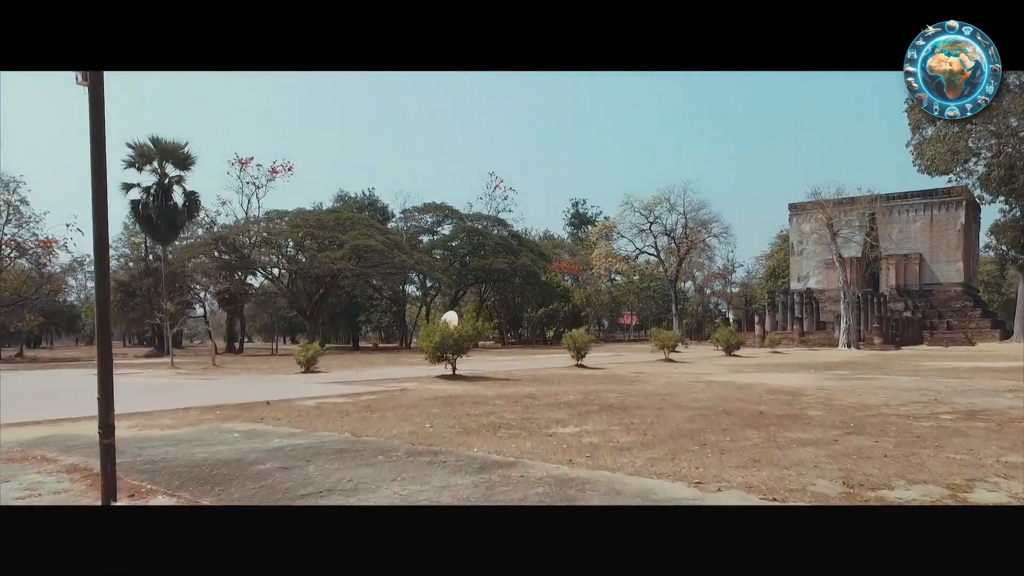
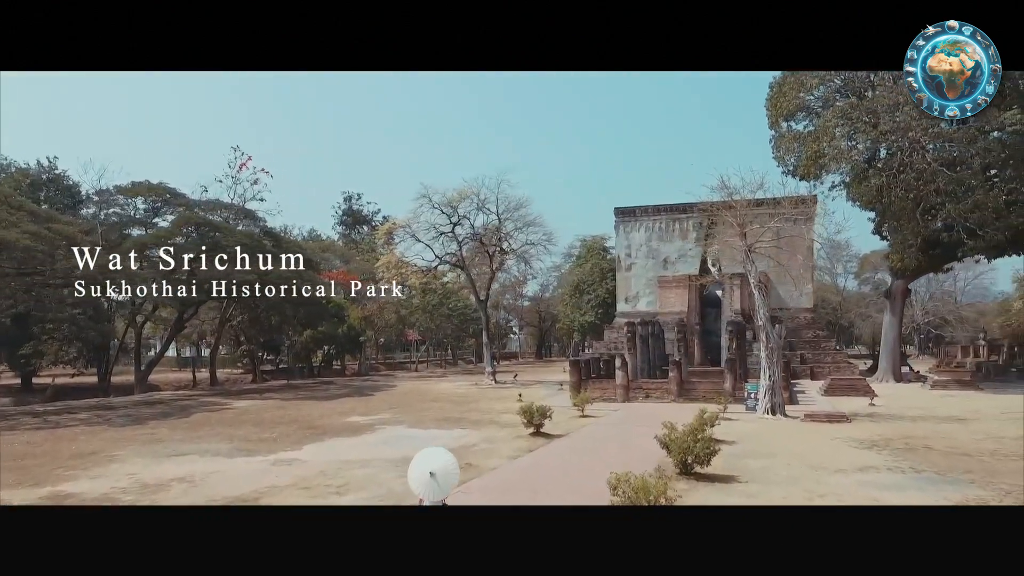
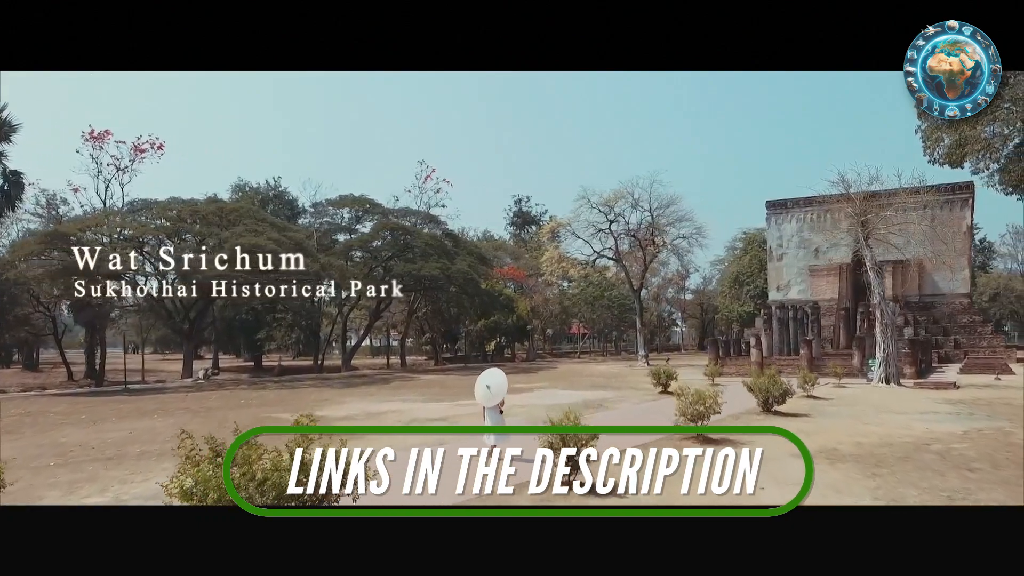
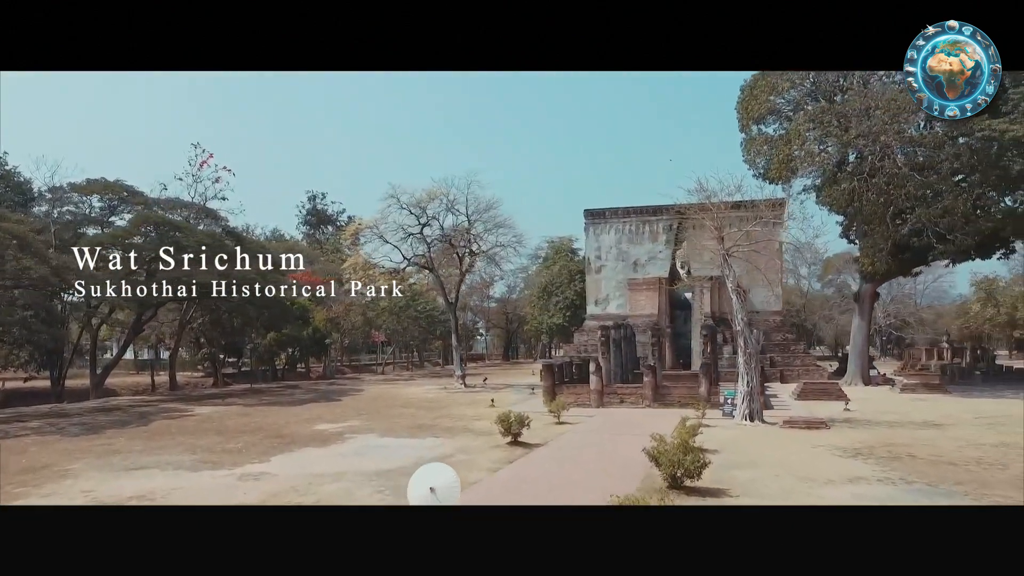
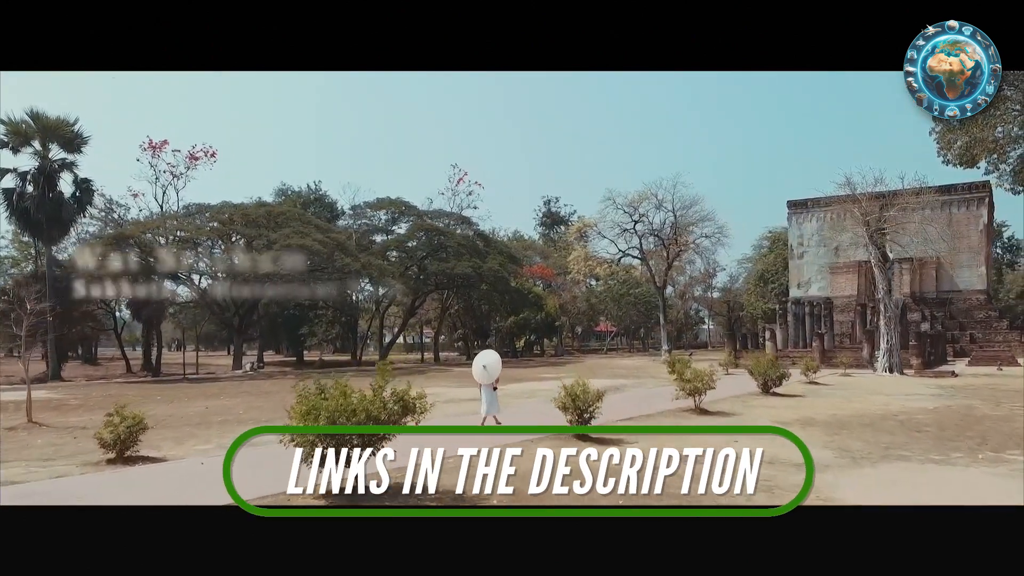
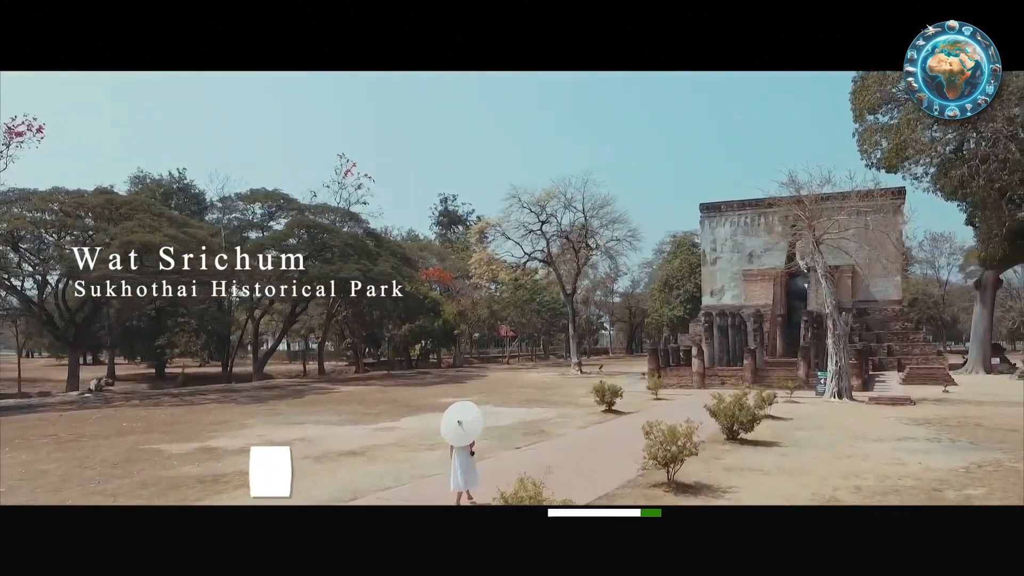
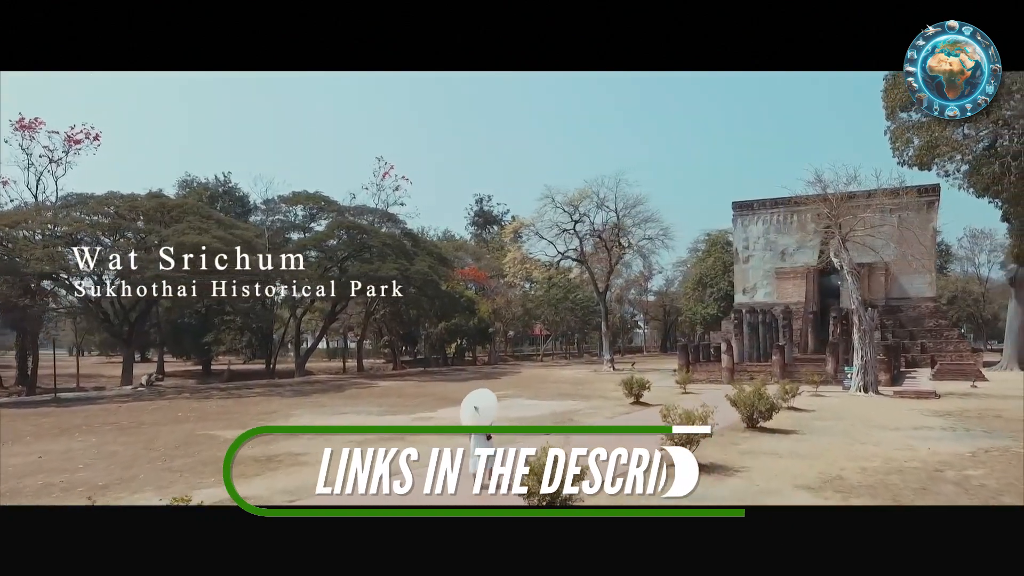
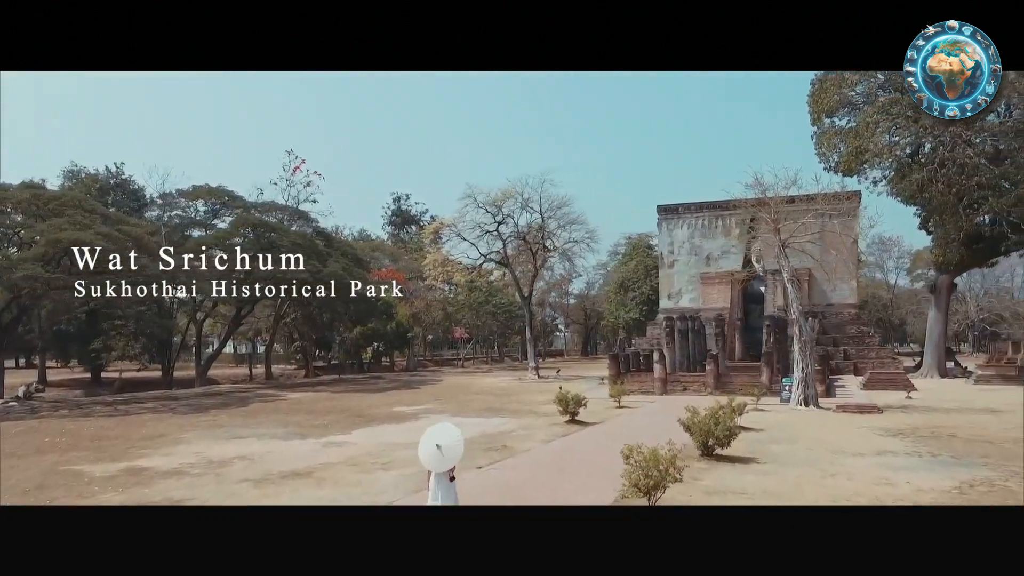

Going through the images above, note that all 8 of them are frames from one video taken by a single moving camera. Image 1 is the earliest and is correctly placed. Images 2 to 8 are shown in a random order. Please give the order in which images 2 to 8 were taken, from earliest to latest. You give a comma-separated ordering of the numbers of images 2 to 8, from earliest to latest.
5, 3, 7, 6, 8, 2, 4
